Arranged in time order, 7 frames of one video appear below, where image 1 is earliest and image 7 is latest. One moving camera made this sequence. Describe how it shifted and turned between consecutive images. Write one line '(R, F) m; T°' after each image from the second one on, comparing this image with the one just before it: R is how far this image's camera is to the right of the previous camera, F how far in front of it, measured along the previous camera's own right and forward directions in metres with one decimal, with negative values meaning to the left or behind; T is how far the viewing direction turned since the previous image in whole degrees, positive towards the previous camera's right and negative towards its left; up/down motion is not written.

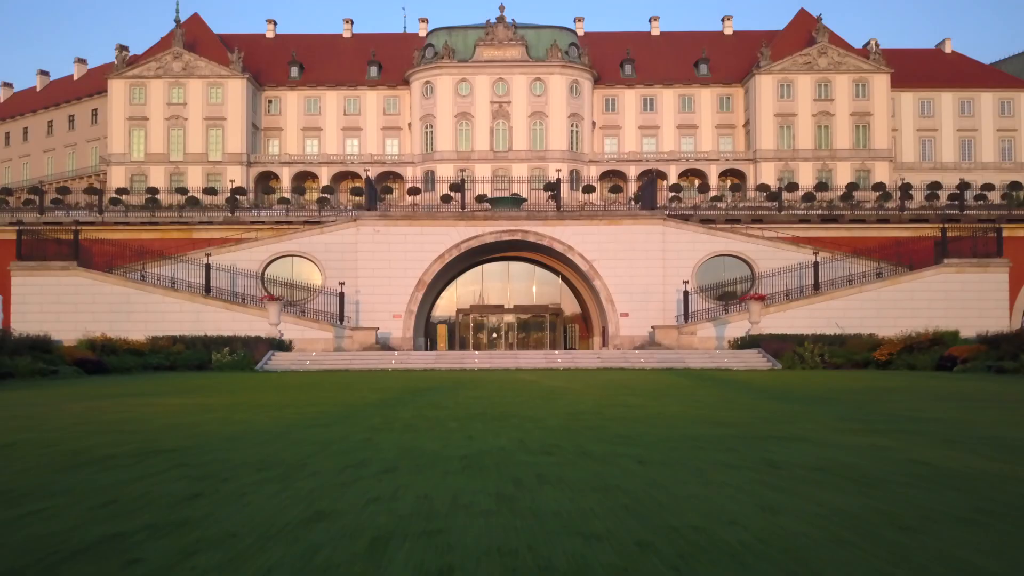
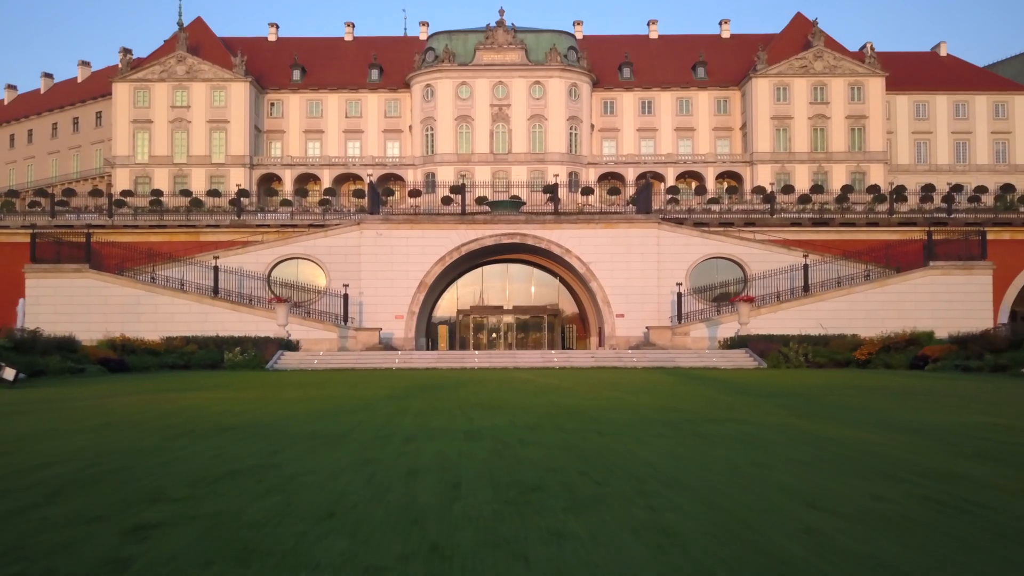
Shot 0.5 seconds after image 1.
(0.0, -1.0) m; 0°
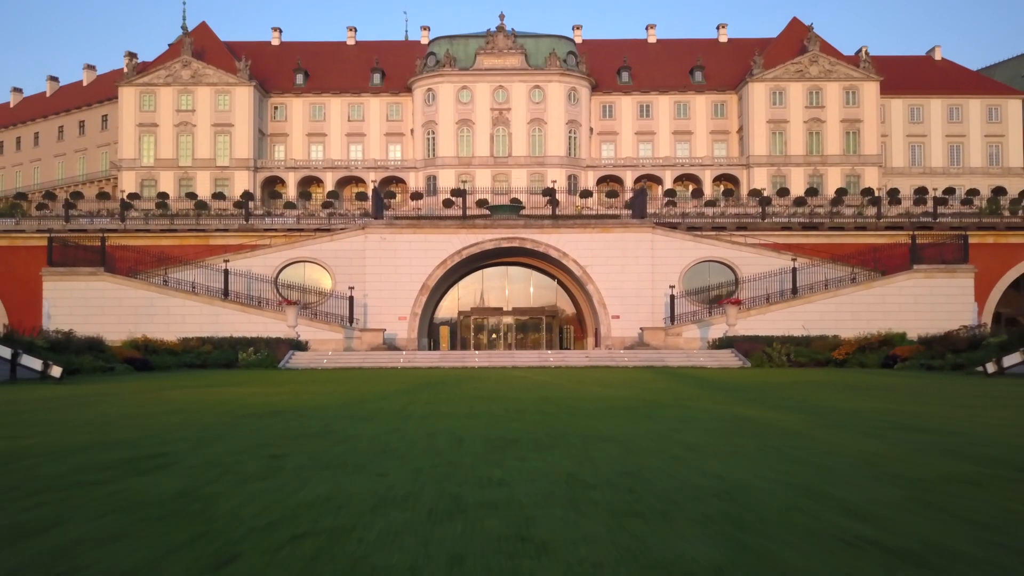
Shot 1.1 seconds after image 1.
(+0.1, -1.2) m; 0°
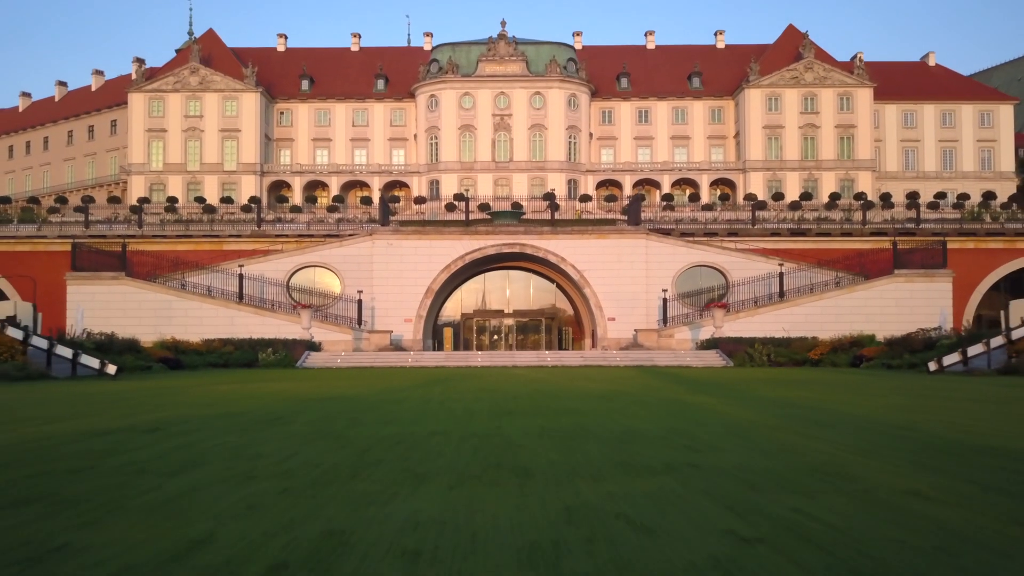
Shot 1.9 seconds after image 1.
(0.0, -1.7) m; 0°
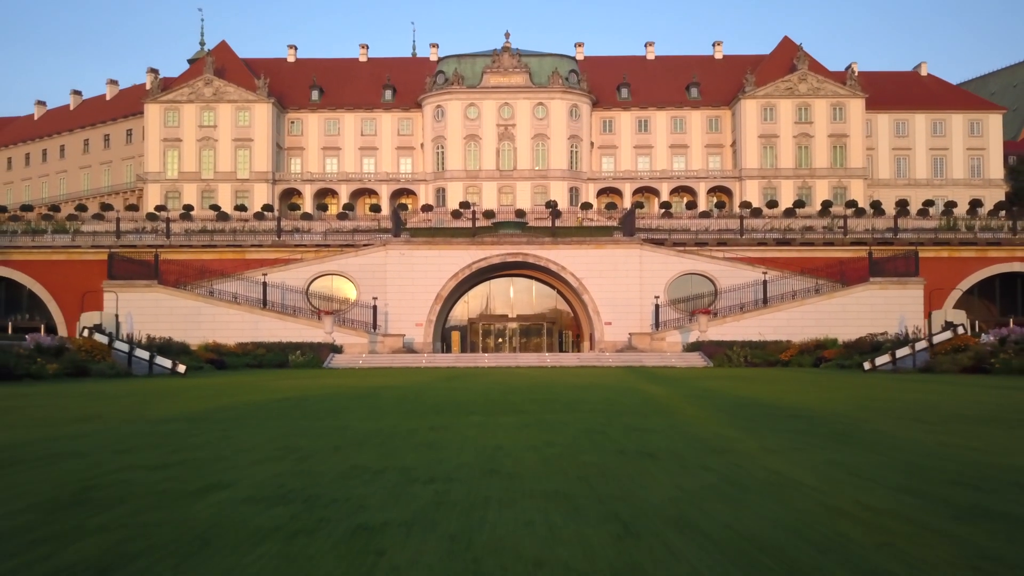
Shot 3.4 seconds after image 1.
(0.0, -2.7) m; 0°
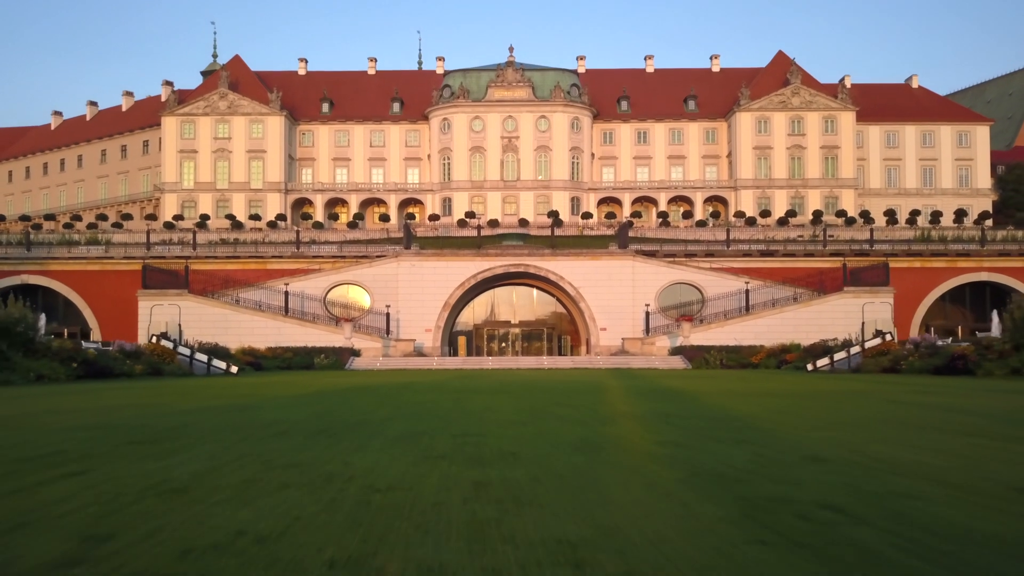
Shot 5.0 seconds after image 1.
(+0.1, -3.2) m; 0°
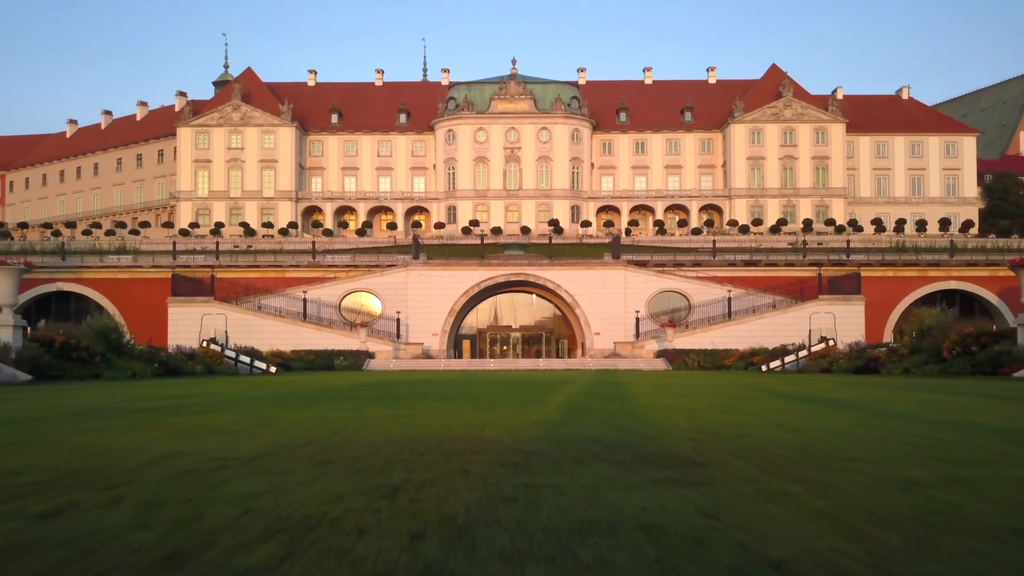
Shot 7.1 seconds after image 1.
(+0.1, -3.4) m; 0°
